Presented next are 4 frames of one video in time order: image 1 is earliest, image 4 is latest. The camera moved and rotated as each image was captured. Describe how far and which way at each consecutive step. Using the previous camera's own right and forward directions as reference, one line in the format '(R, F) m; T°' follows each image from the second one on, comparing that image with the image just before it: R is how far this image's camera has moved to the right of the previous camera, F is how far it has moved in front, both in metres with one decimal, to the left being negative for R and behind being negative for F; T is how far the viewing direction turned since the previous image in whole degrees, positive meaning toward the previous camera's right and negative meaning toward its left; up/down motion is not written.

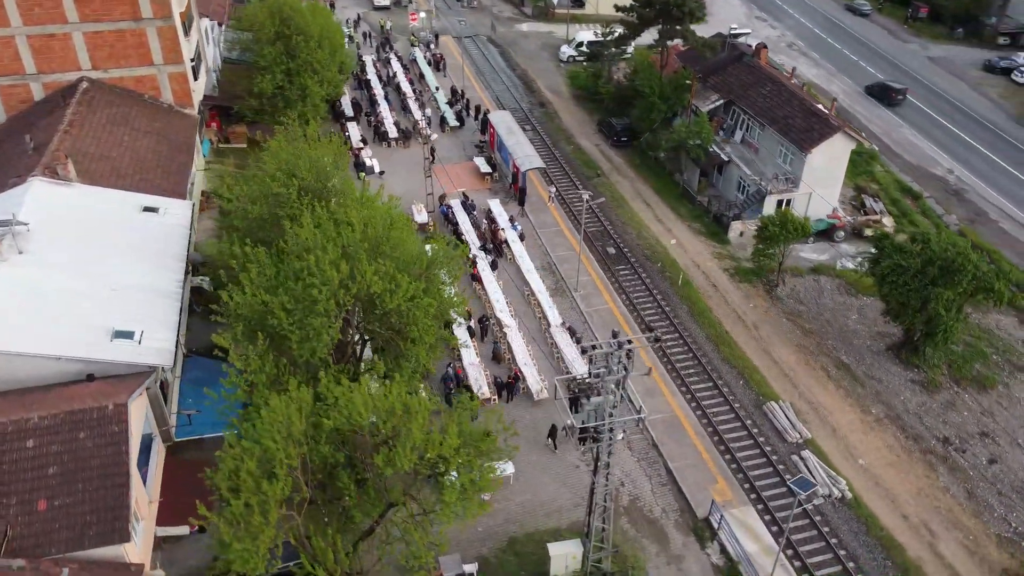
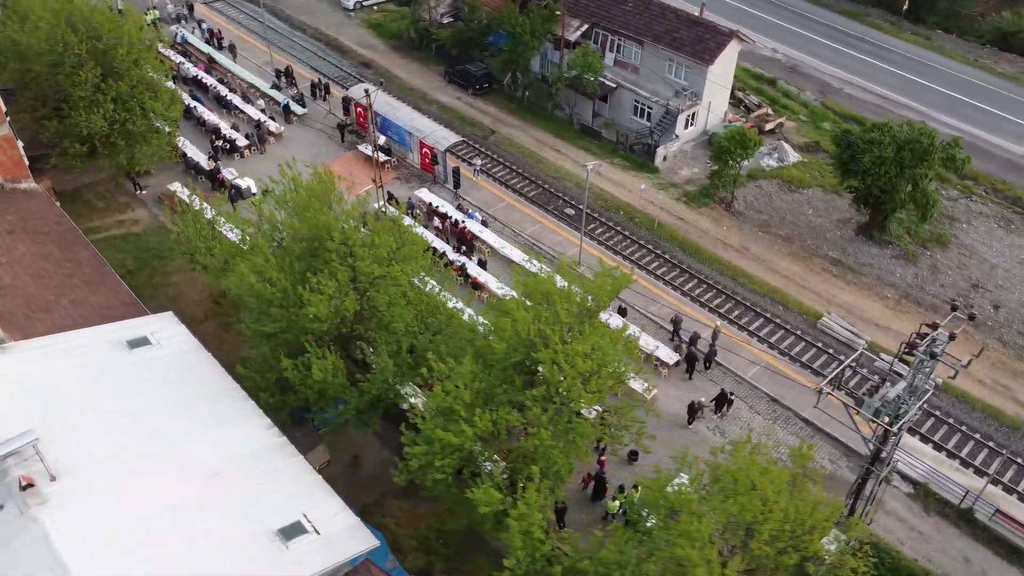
(-11.9, +6.3) m; +21°
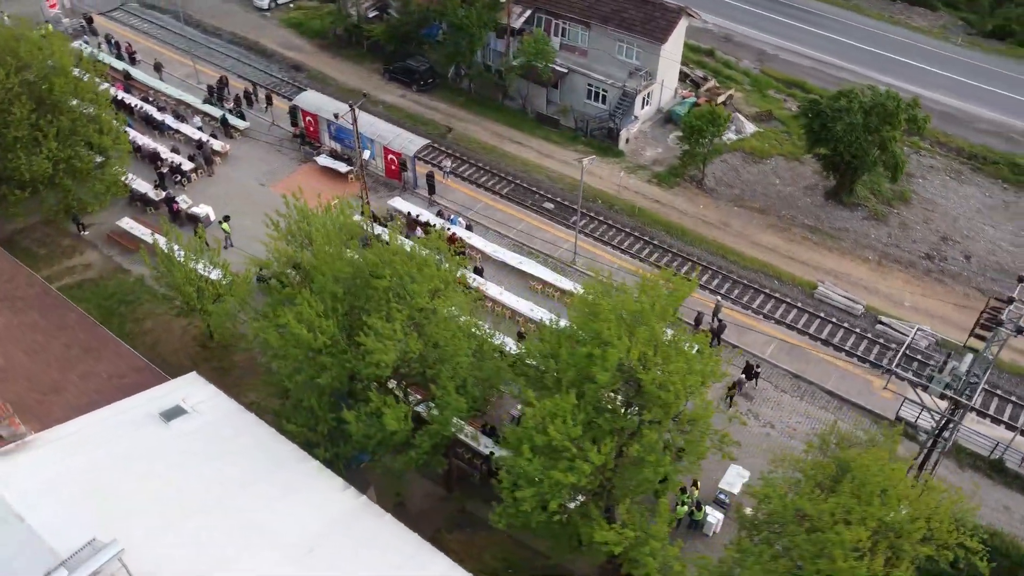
(-4.0, +1.2) m; +7°
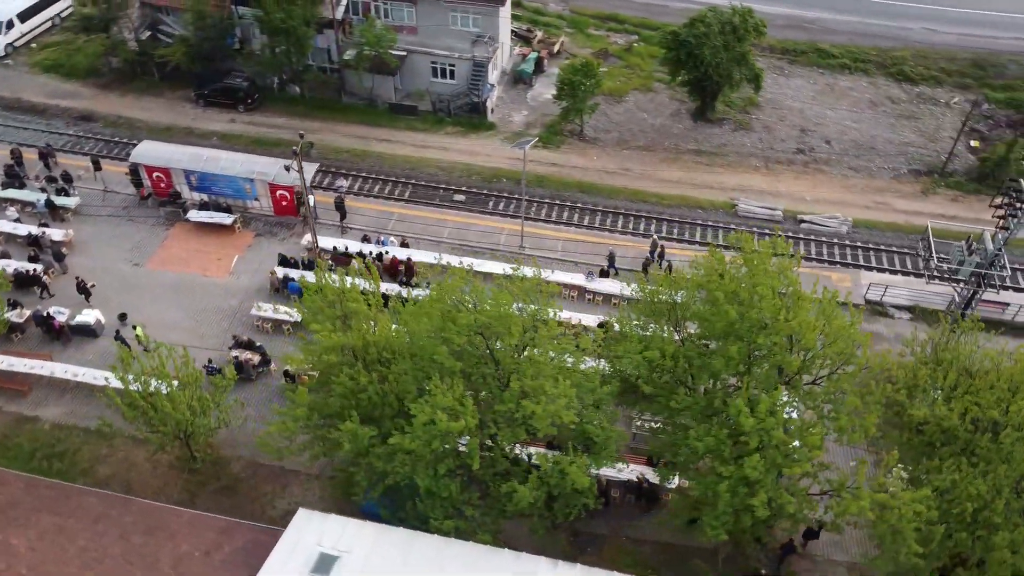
(-7.9, +2.6) m; +17°
